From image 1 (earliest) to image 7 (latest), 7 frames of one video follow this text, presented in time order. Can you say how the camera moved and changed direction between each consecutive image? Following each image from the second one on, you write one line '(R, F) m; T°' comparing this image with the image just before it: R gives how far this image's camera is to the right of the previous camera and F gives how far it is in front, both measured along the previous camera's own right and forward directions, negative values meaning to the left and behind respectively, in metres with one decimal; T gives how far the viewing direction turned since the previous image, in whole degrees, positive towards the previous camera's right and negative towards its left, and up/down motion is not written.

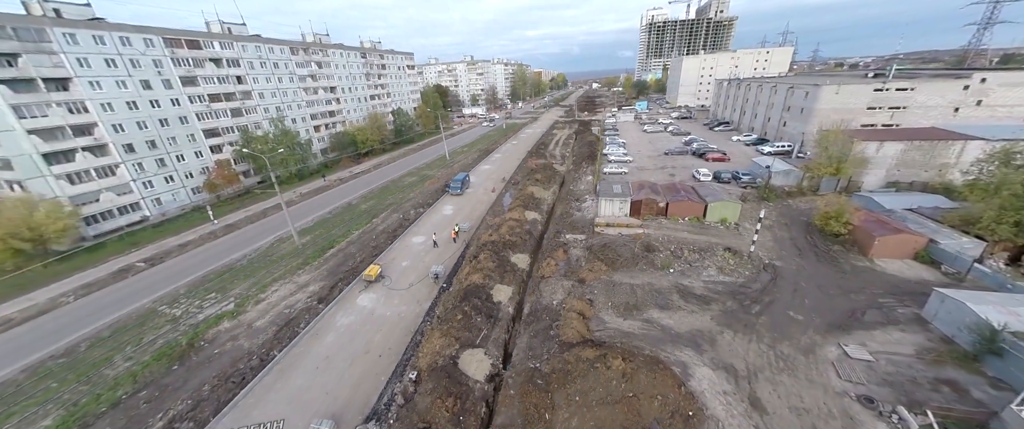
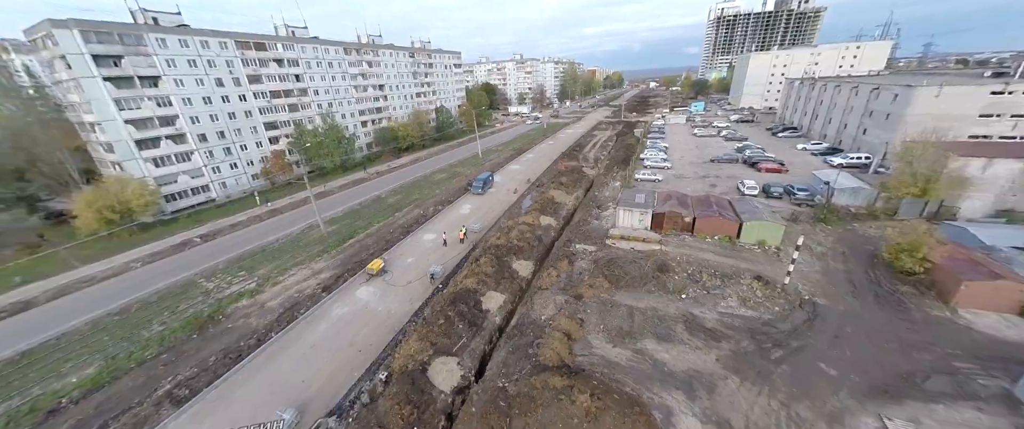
(+2.8, +1.1) m; -9°
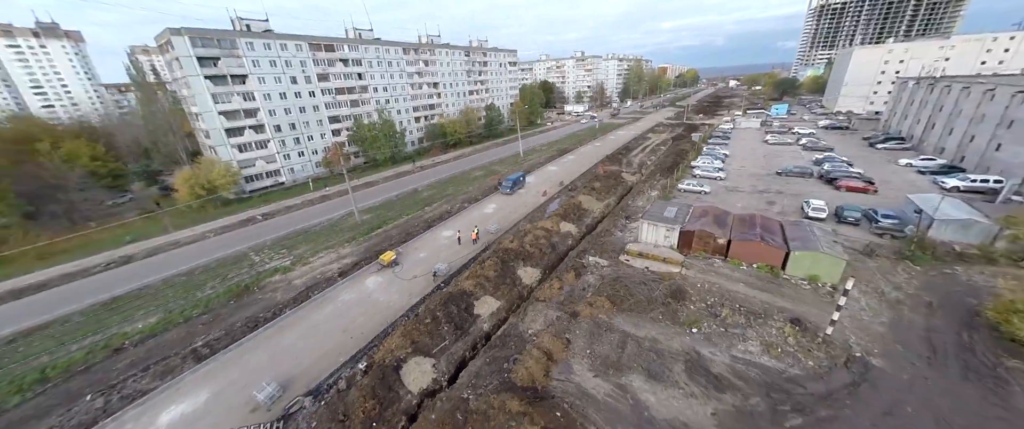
(+3.0, +1.0) m; -10°
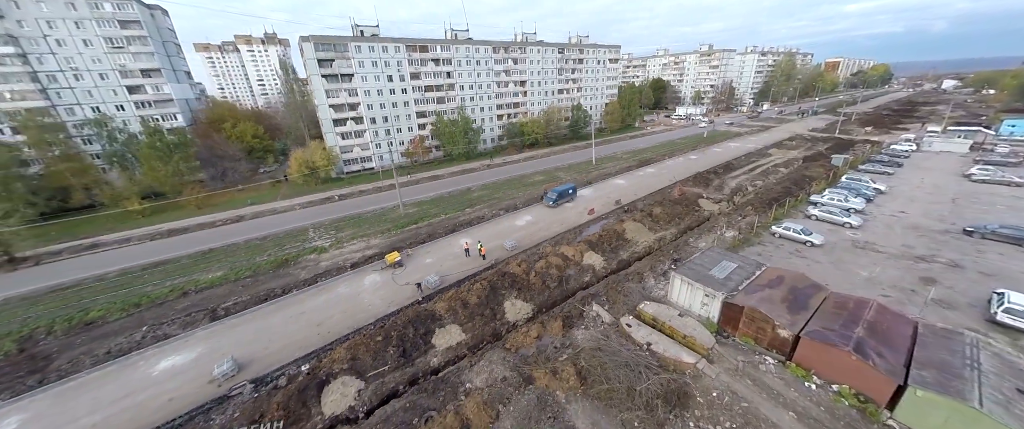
(+5.4, +3.6) m; -18°
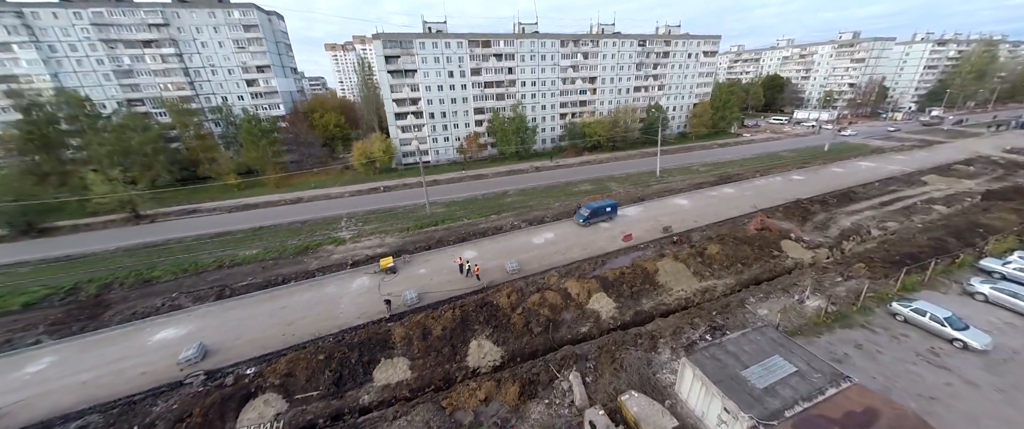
(+4.2, +3.6) m; -14°
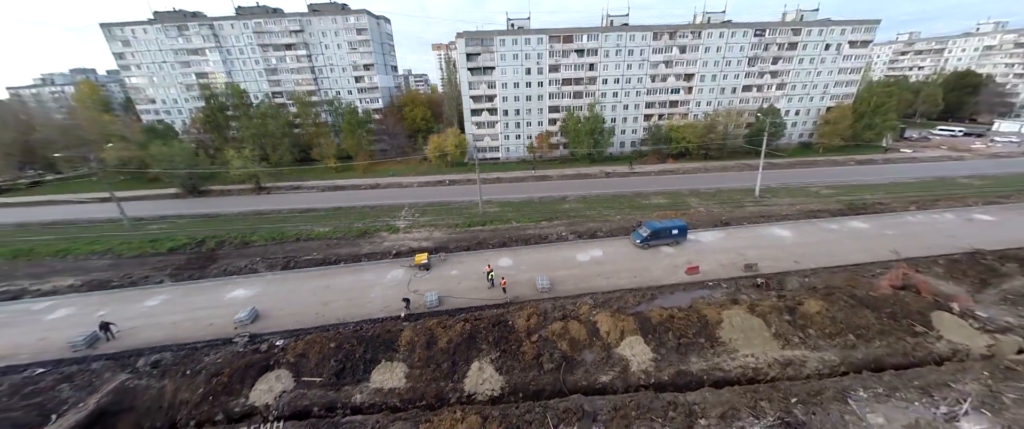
(+2.3, +2.0) m; -14°
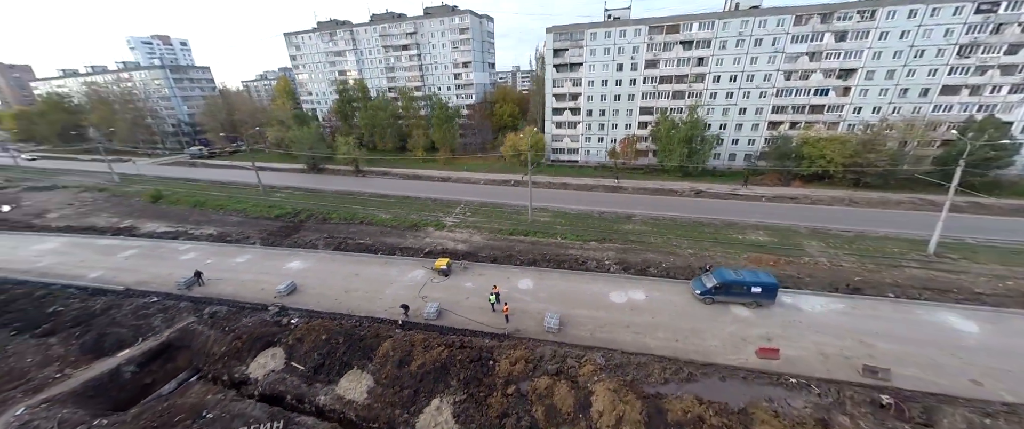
(+3.5, +2.9) m; -17°
